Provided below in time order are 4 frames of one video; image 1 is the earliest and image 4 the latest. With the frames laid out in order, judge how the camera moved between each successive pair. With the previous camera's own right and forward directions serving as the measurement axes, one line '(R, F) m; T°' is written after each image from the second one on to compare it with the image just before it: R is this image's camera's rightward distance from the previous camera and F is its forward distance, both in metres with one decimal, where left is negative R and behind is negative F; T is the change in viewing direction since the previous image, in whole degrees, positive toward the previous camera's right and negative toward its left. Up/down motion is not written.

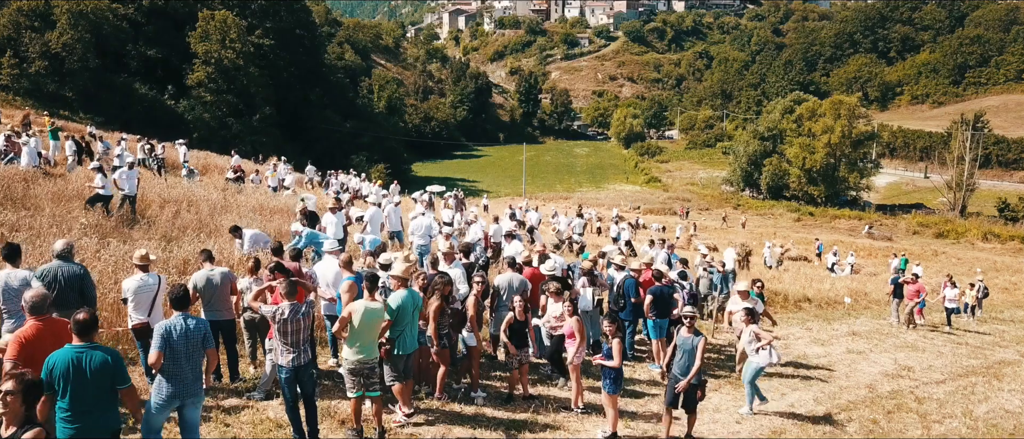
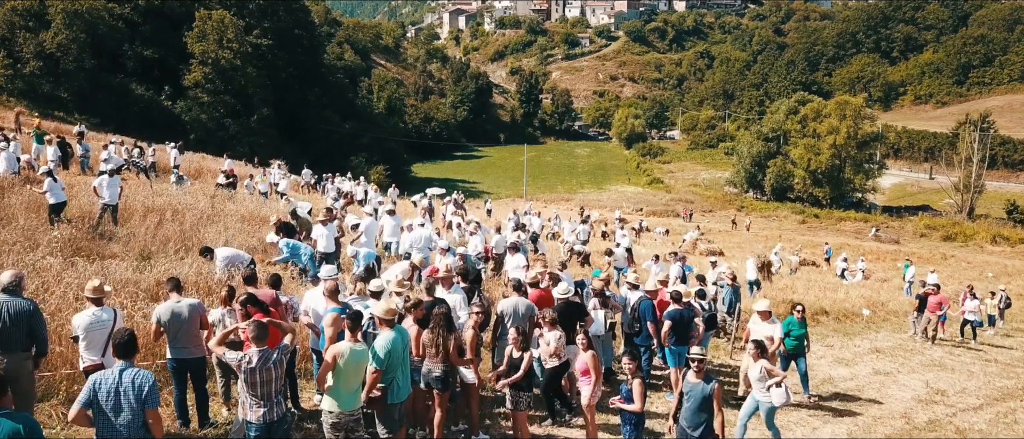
(0.0, +0.6) m; 0°
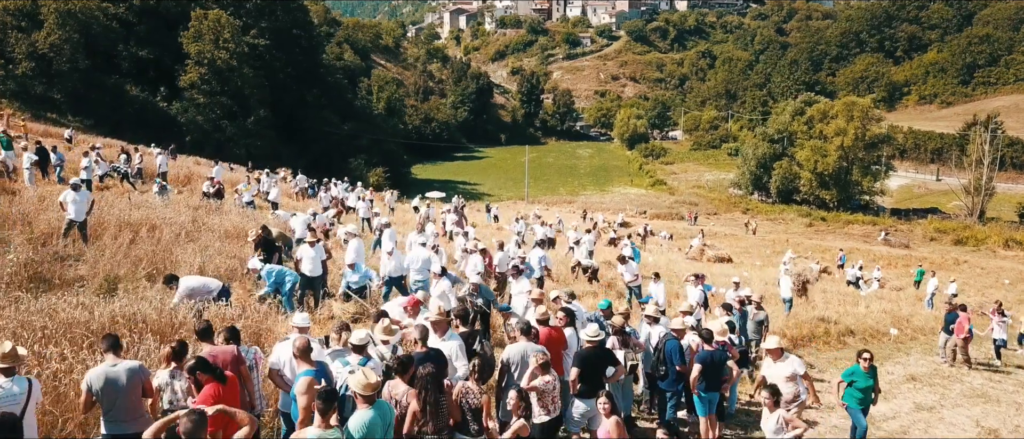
(0.0, +0.9) m; 0°
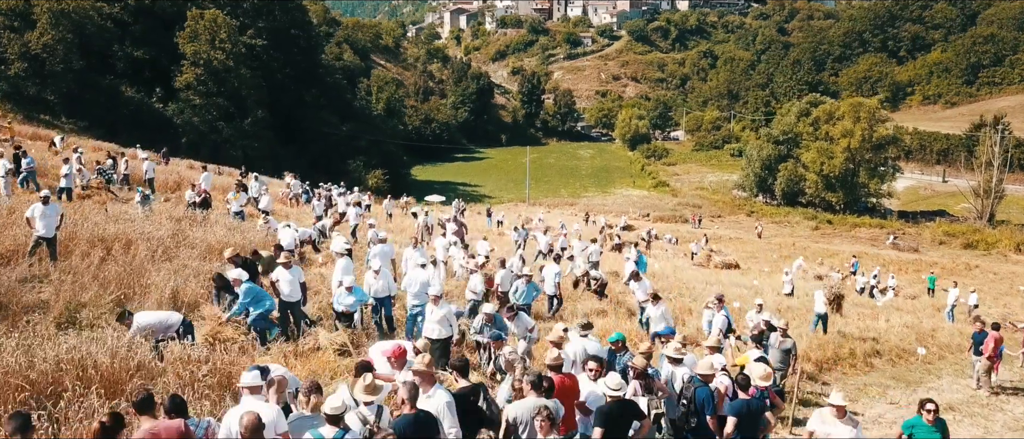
(0.0, +0.8) m; 0°
